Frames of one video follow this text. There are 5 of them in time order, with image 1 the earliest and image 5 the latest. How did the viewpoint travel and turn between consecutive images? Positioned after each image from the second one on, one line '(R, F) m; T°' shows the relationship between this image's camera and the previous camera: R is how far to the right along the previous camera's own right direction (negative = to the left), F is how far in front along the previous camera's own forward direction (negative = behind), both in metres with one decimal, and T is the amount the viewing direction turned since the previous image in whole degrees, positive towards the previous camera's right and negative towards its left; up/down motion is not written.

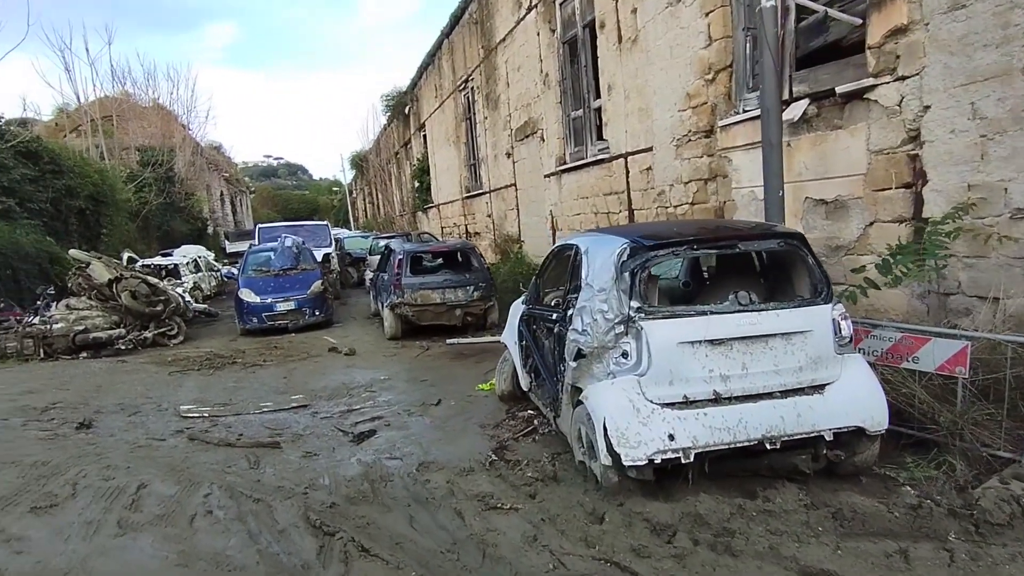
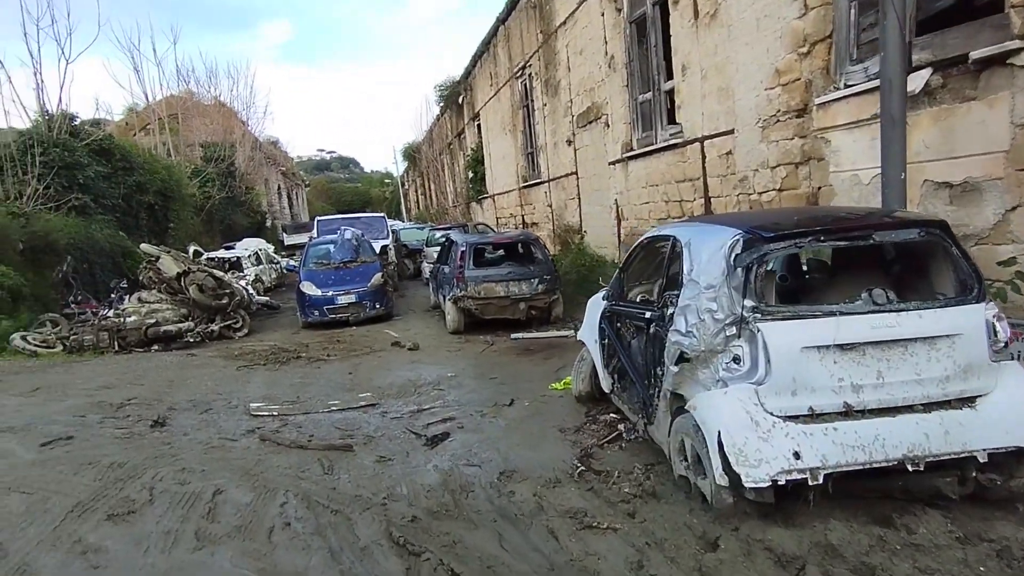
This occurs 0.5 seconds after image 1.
(-0.3, +0.4) m; -5°
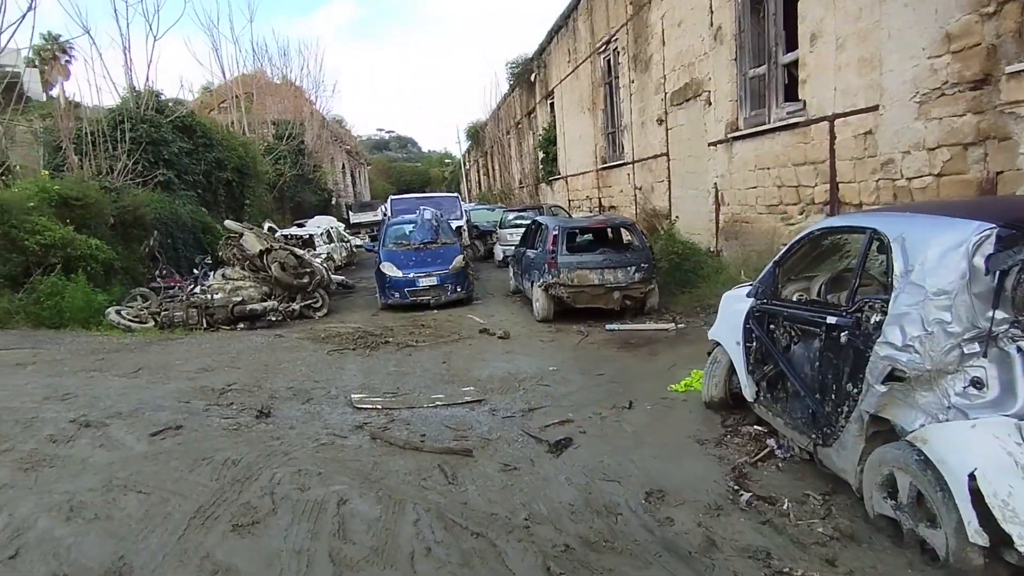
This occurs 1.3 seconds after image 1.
(-0.7, +0.6) m; -5°
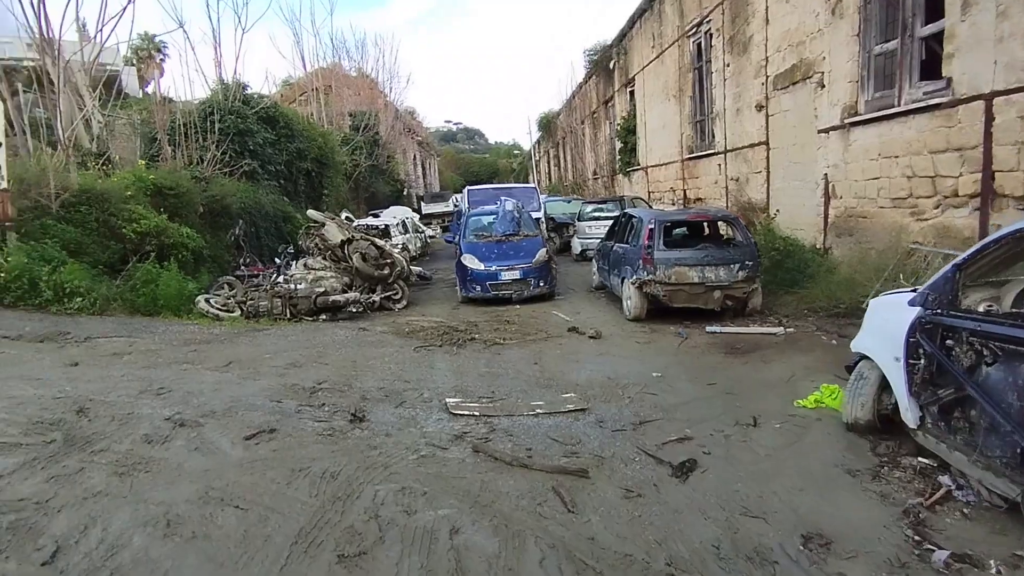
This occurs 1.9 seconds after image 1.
(-0.5, +0.5) m; -6°
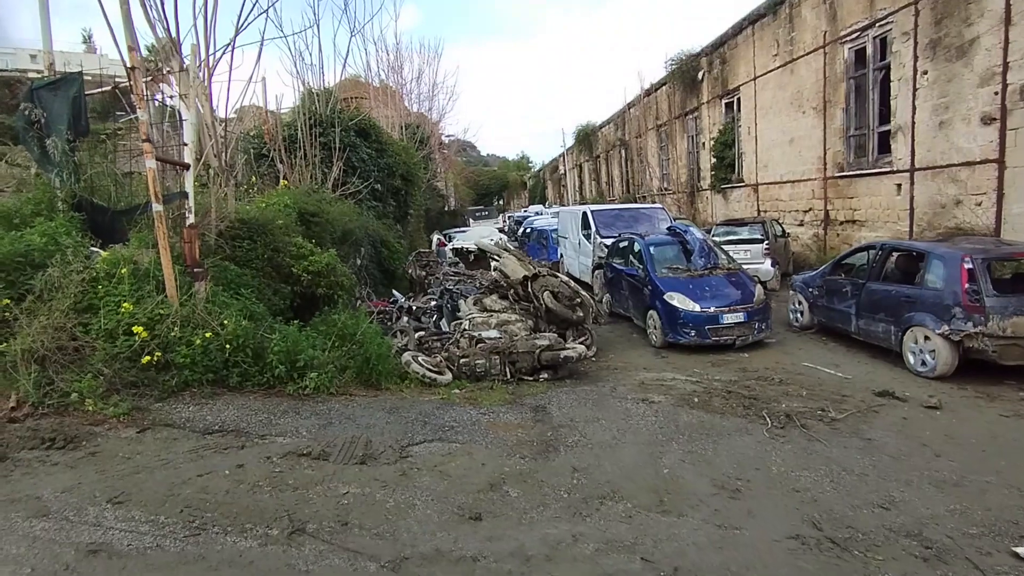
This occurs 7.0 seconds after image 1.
(-4.0, +2.0) m; +2°
